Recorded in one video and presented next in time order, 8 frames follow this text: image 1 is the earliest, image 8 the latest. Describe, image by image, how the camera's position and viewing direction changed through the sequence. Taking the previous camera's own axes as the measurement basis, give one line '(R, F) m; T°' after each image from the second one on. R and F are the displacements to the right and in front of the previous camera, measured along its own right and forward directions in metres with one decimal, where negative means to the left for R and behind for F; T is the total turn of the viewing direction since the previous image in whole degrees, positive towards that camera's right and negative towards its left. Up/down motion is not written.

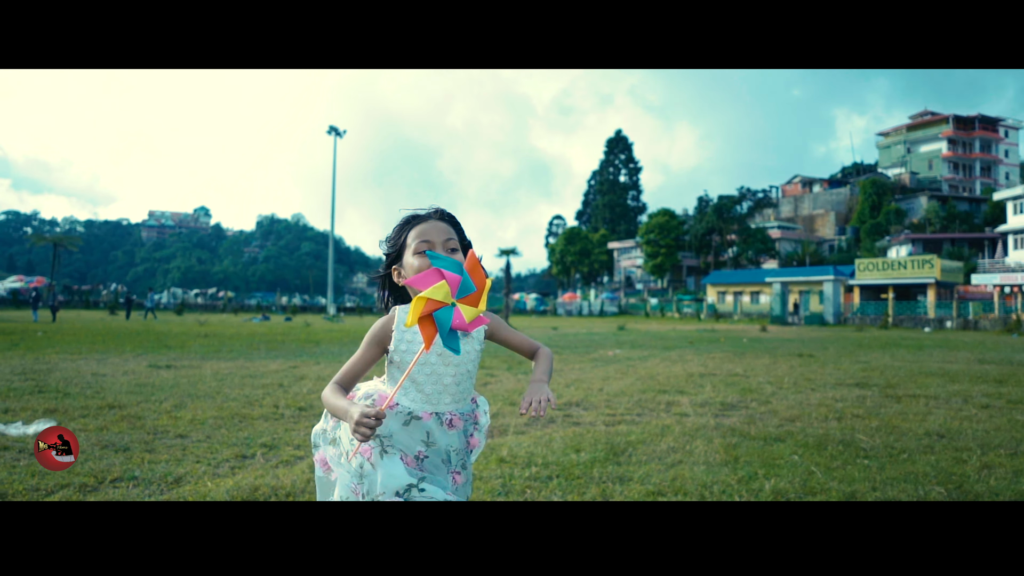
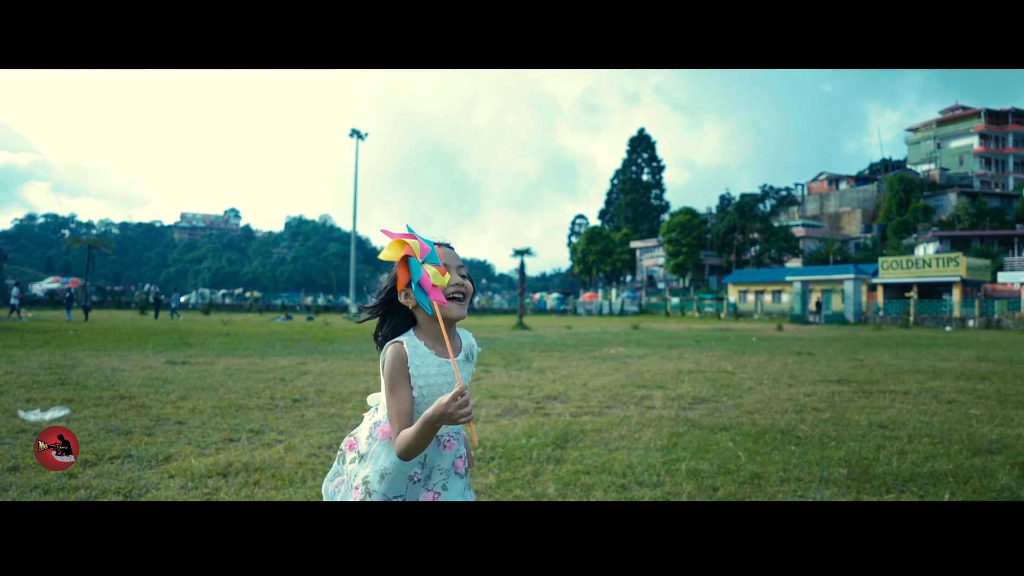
(+0.5, -0.4) m; -2°
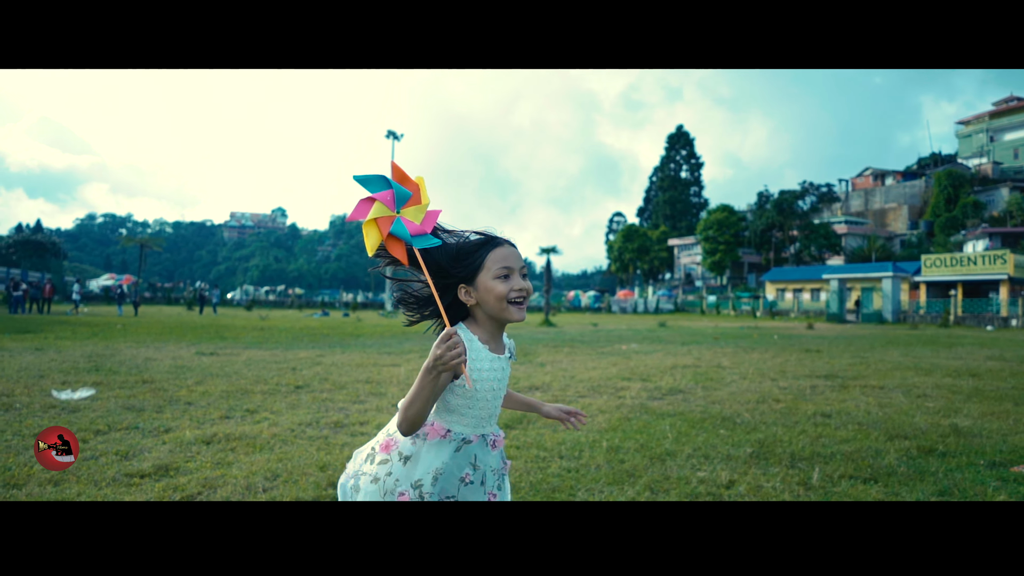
(+0.6, -0.5) m; -4°
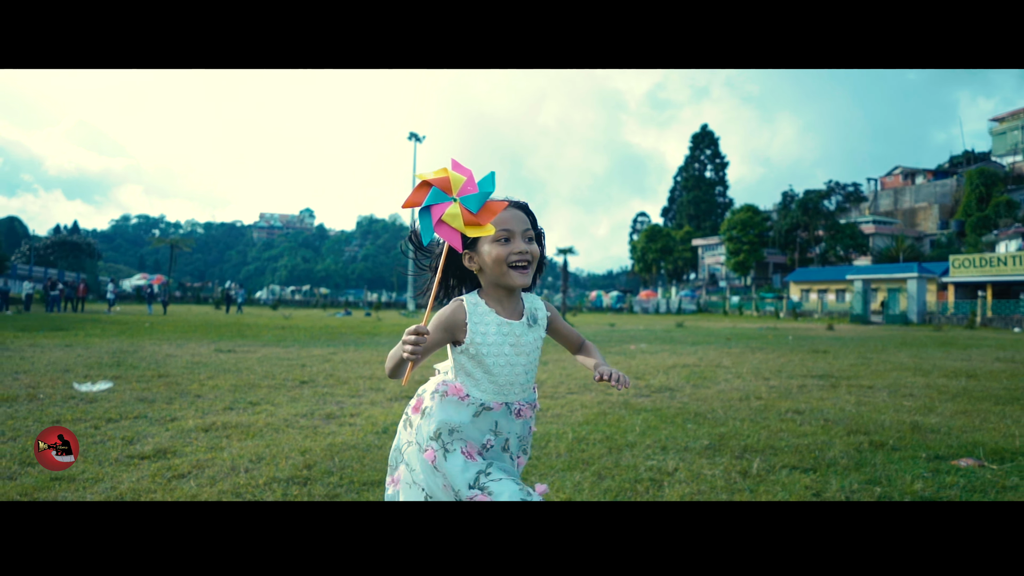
(+0.4, -0.3) m; -2°
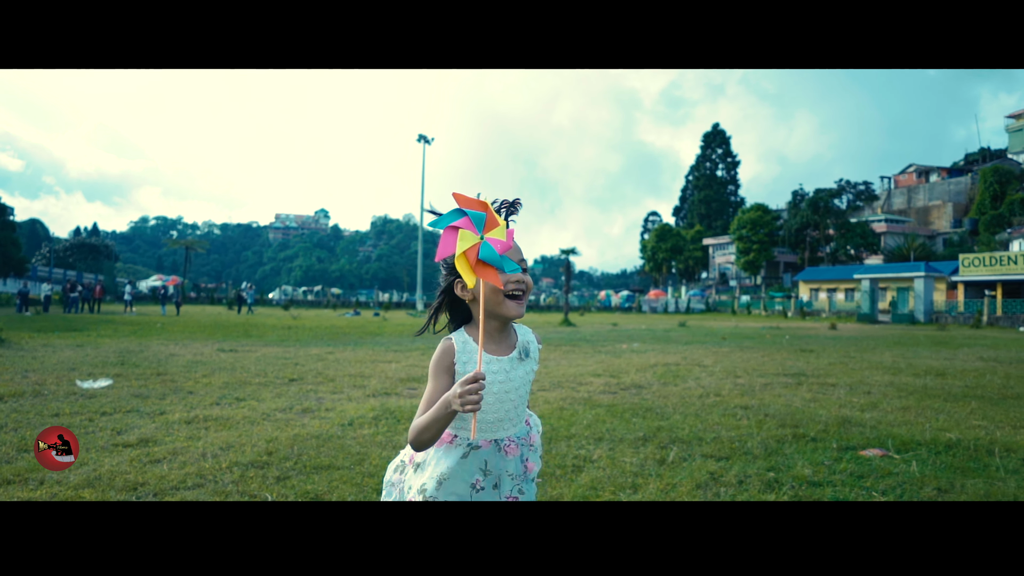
(+0.5, -0.4) m; -1°
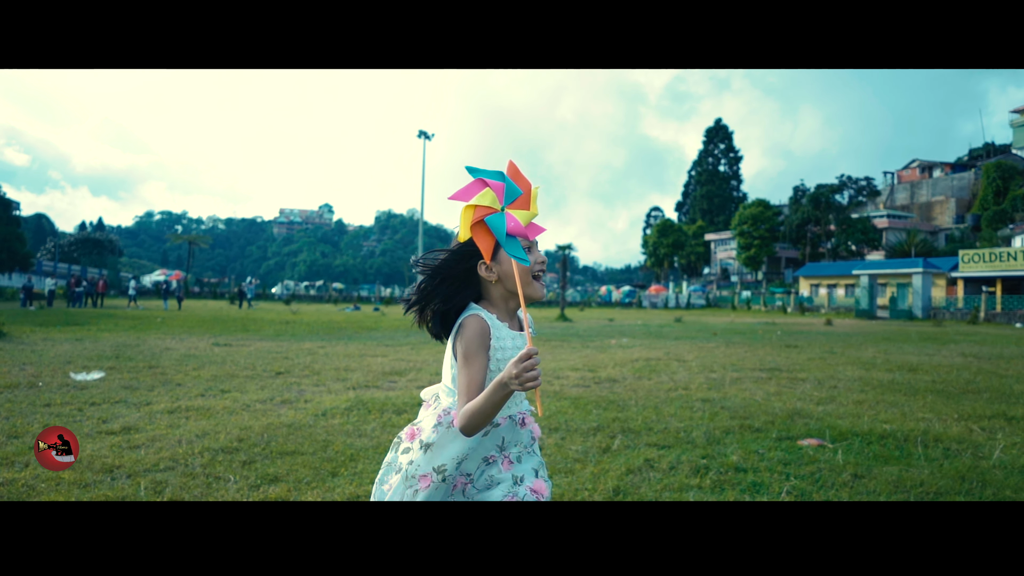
(+0.3, -0.3) m; 0°
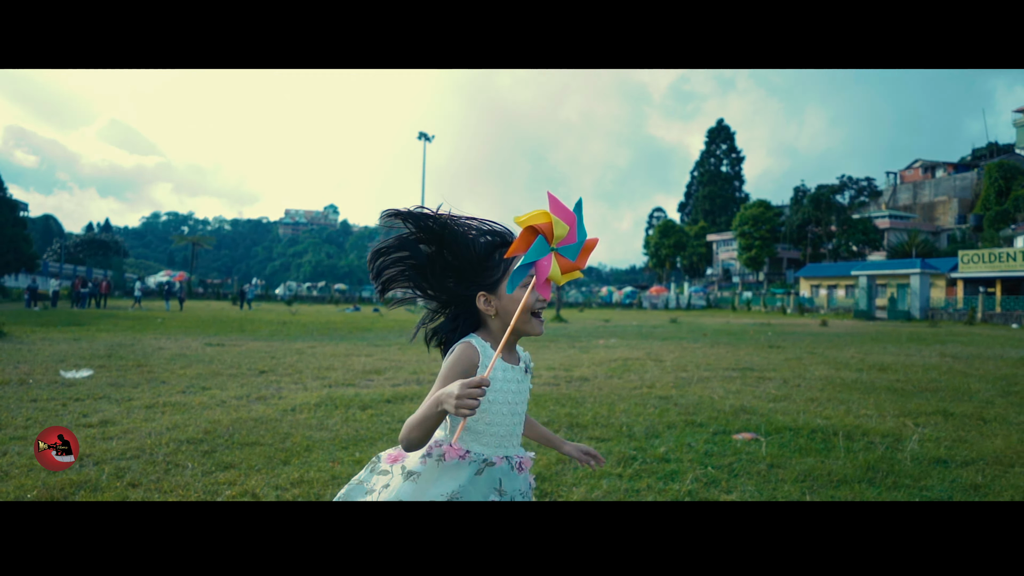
(+0.4, -0.3) m; 0°
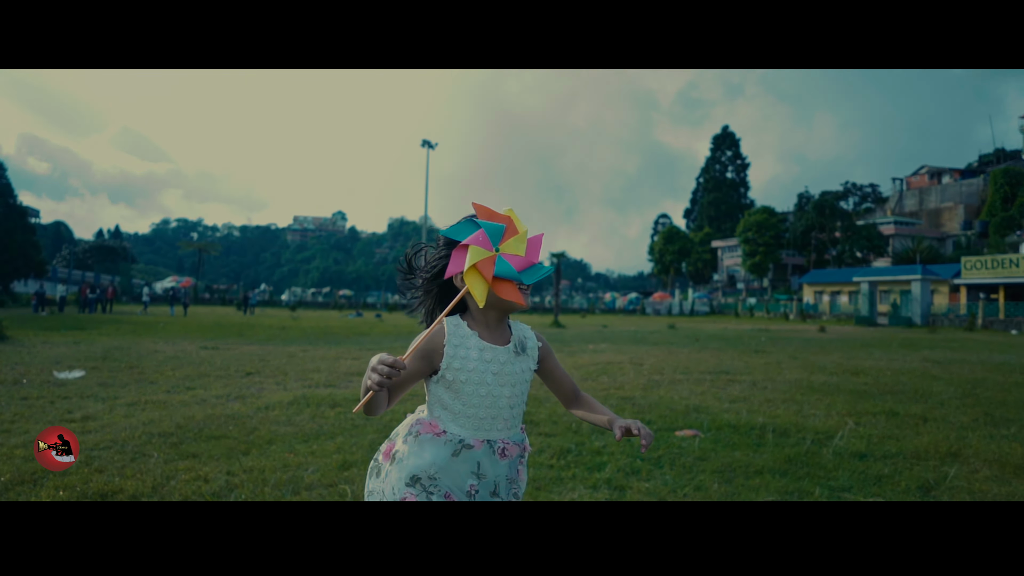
(+0.4, -0.3) m; -1°
